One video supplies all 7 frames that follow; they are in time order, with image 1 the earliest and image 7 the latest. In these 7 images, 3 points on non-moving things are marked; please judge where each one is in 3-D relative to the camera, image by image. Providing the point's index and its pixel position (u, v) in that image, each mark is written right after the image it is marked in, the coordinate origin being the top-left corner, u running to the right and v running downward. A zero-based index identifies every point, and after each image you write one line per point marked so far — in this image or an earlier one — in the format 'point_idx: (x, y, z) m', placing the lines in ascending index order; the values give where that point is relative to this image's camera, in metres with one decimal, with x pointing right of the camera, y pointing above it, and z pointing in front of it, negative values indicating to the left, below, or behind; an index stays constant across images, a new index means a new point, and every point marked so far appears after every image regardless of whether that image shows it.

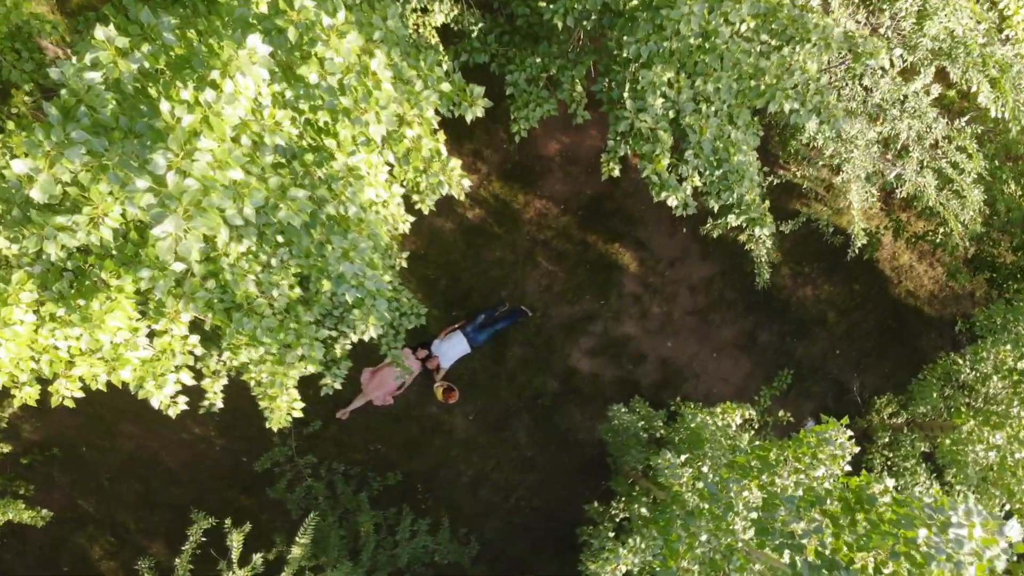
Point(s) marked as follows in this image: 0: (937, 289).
0: (+4.0, 0.0, +8.5) m
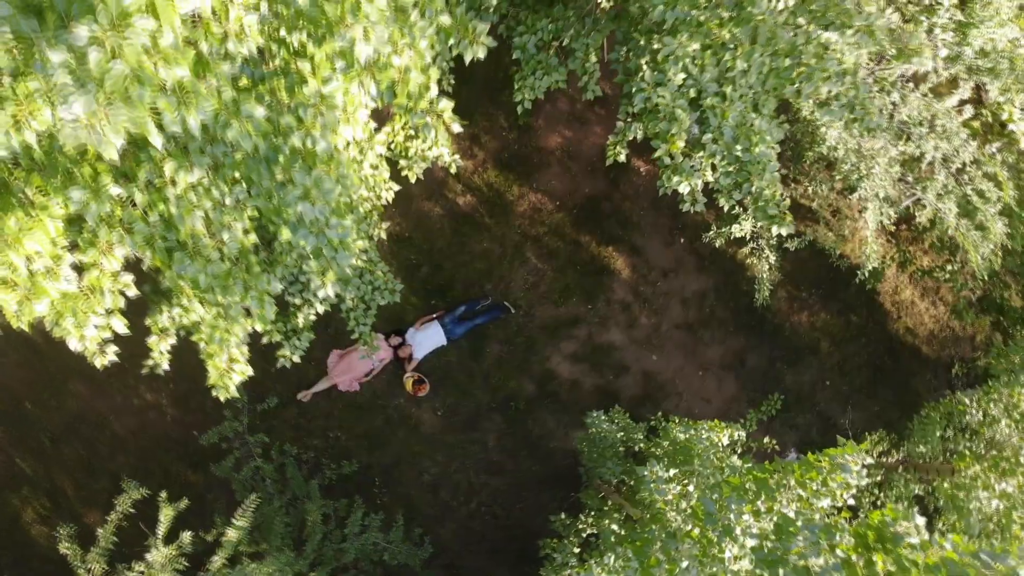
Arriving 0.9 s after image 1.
0: (+3.8, -0.4, +8.2) m
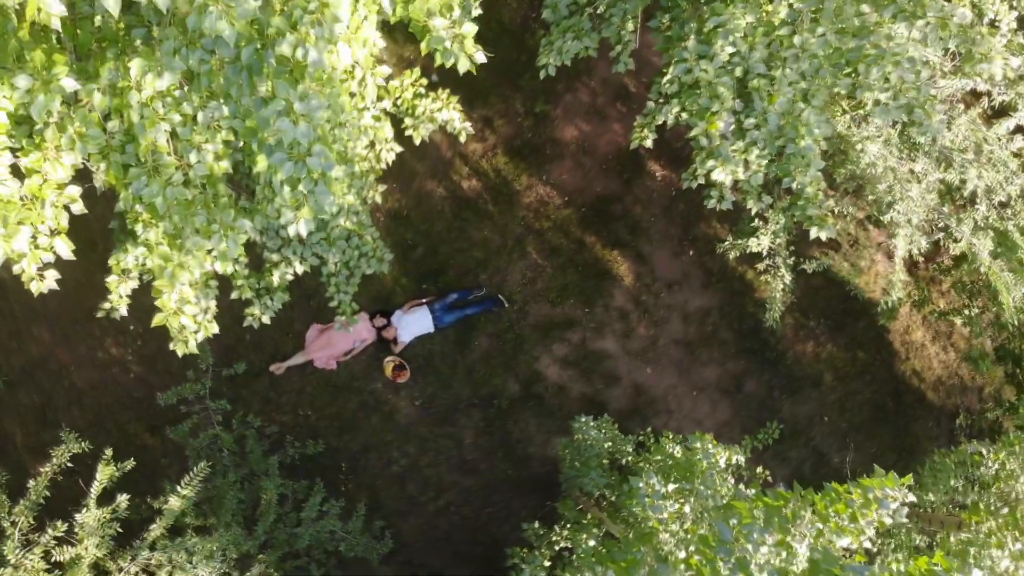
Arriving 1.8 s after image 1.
0: (+3.7, -0.7, +7.8) m
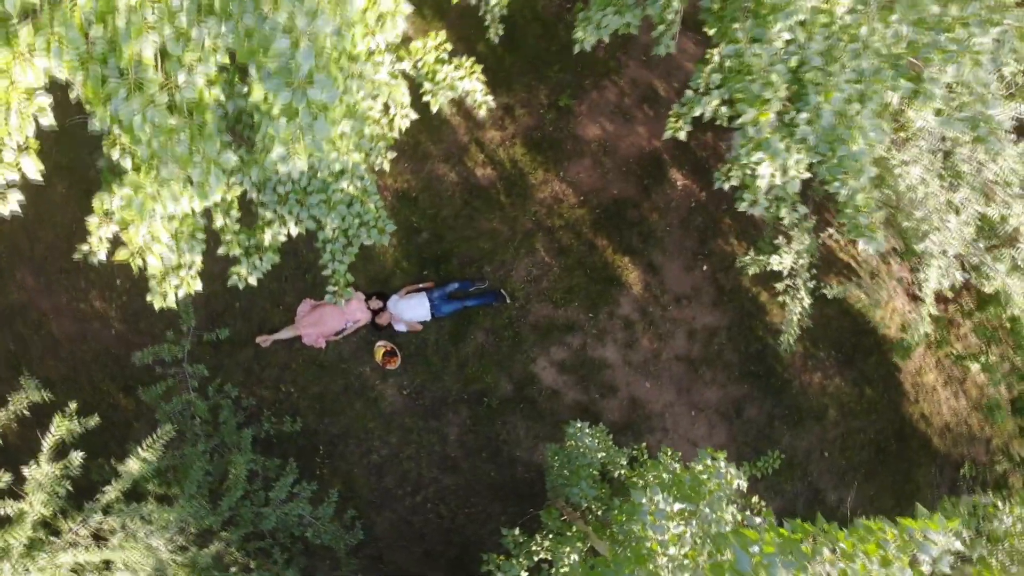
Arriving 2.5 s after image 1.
0: (+3.7, -1.1, +7.5) m
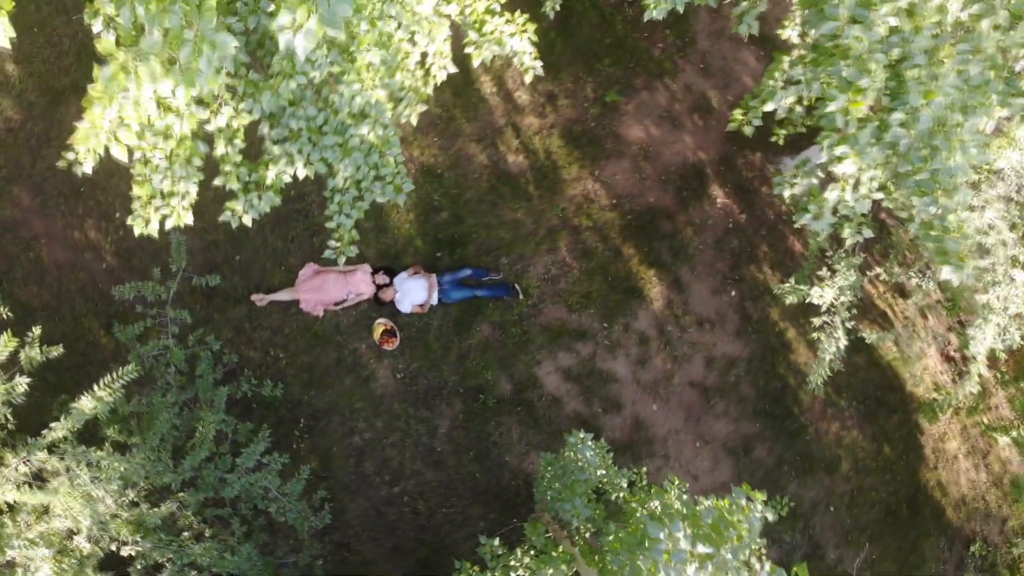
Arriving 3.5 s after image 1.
0: (+3.6, -1.6, +7.1) m
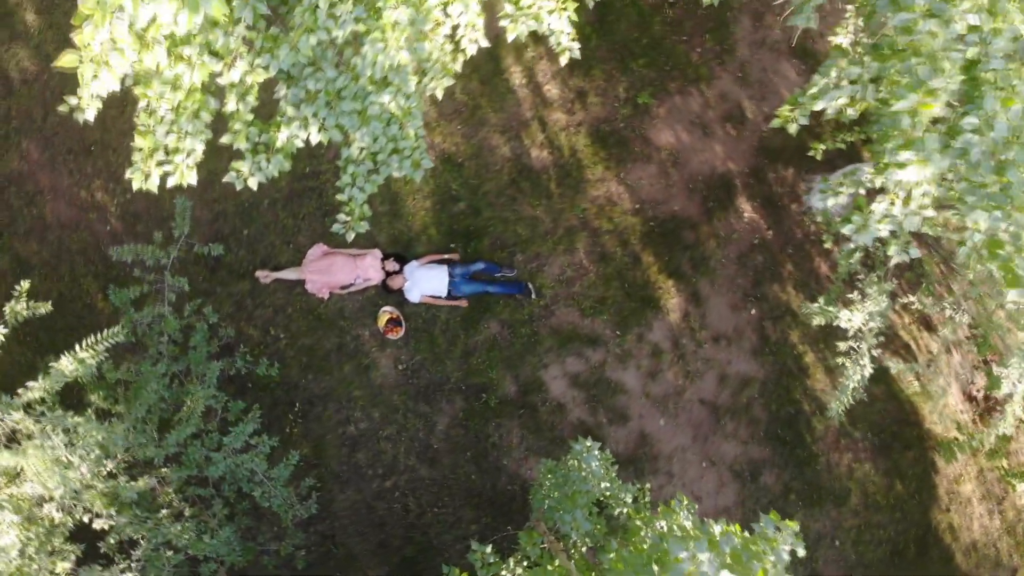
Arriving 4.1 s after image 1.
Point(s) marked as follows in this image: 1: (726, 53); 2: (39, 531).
0: (+3.5, -1.9, +6.8) m
1: (+1.6, +1.7, +6.6) m
2: (-2.5, -1.3, +4.8) m
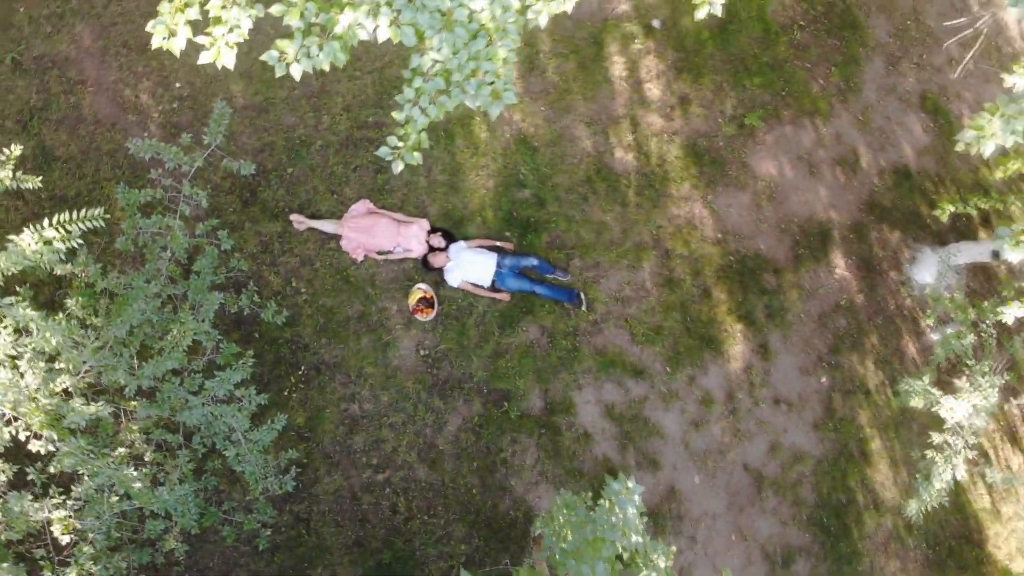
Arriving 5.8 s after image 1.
0: (+3.4, -2.7, +5.9) m
1: (+2.2, +1.3, +5.9) m
2: (-2.4, -0.7, +4.2) m
